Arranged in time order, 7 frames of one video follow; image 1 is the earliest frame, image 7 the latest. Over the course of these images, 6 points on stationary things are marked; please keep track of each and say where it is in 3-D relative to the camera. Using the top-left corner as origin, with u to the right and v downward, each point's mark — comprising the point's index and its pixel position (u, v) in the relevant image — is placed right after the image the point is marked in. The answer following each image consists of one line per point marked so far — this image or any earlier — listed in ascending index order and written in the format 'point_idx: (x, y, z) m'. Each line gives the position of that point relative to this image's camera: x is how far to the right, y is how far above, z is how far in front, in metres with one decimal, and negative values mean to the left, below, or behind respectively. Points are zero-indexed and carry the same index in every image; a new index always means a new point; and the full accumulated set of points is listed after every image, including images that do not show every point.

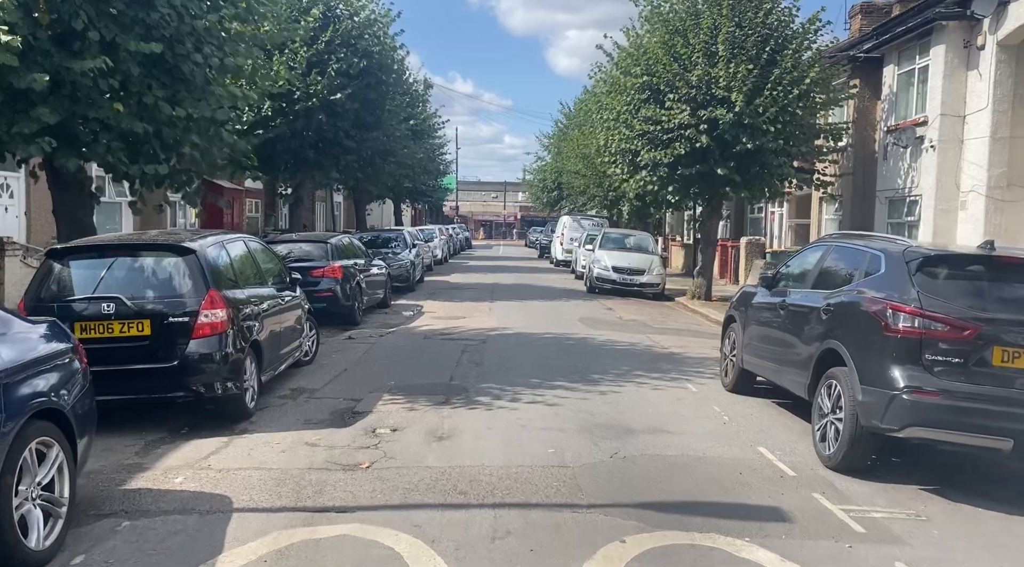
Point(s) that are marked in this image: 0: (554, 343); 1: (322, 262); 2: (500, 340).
0: (+0.6, -0.8, +12.9) m
1: (-3.0, +0.3, +14.5) m
2: (-0.2, -0.8, +13.1) m
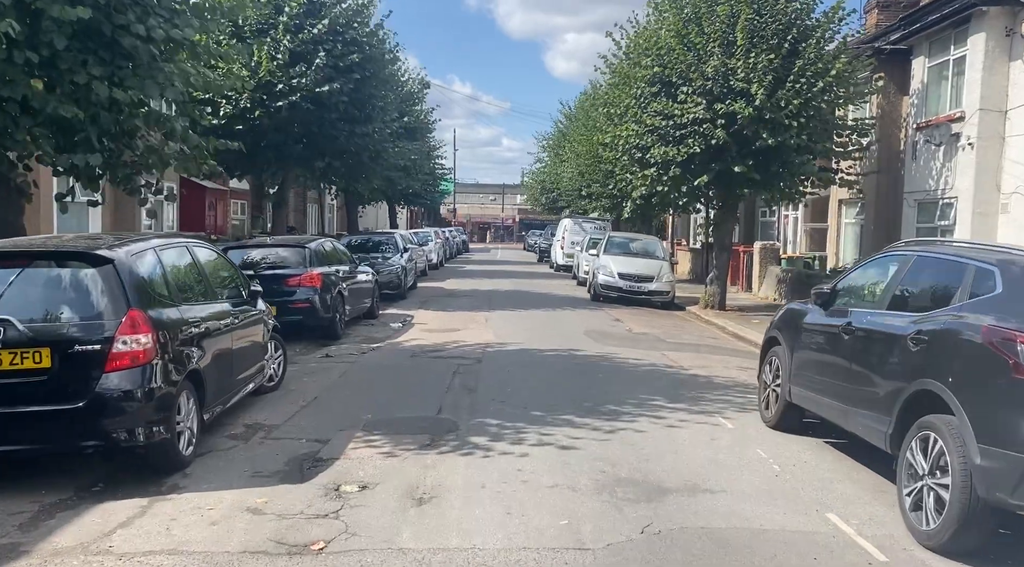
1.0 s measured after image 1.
0: (+0.6, -1.0, +11.4) m
1: (-3.0, +0.2, +13.0) m
2: (-0.2, -1.0, +11.6) m
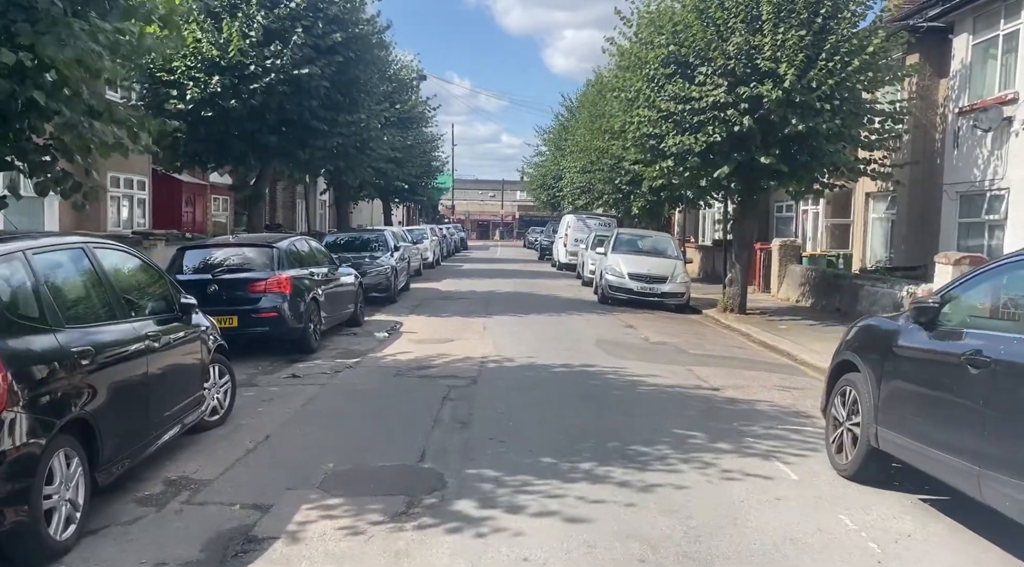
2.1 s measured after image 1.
0: (+0.6, -1.0, +9.6) m
1: (-3.0, +0.1, +11.2) m
2: (-0.2, -1.0, +9.8) m
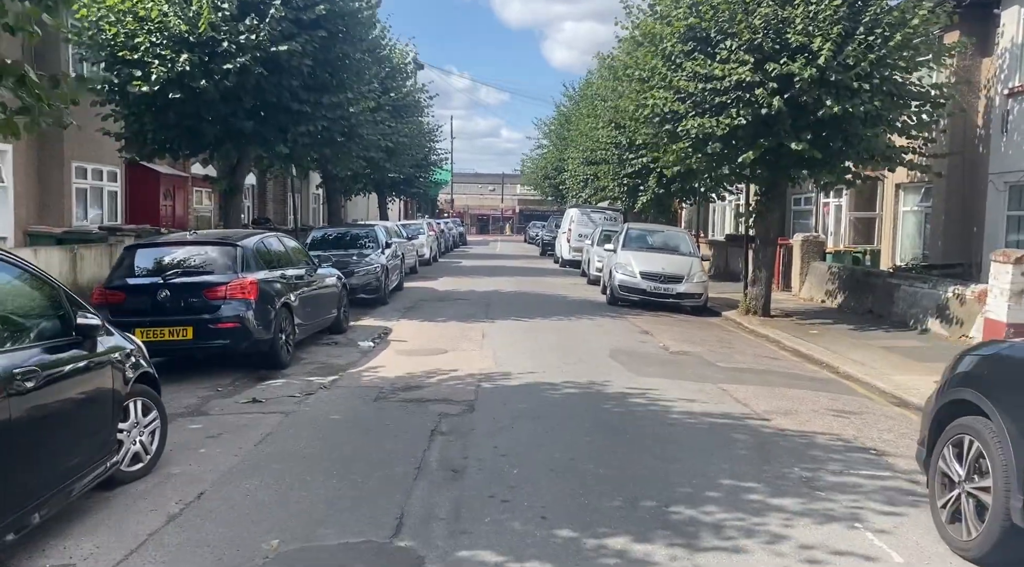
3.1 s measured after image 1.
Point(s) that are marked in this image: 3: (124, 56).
0: (+0.6, -1.1, +8.0) m
1: (-3.0, +0.1, +9.6) m
2: (-0.1, -1.1, +8.2) m
3: (-6.2, +3.6, +14.4) m
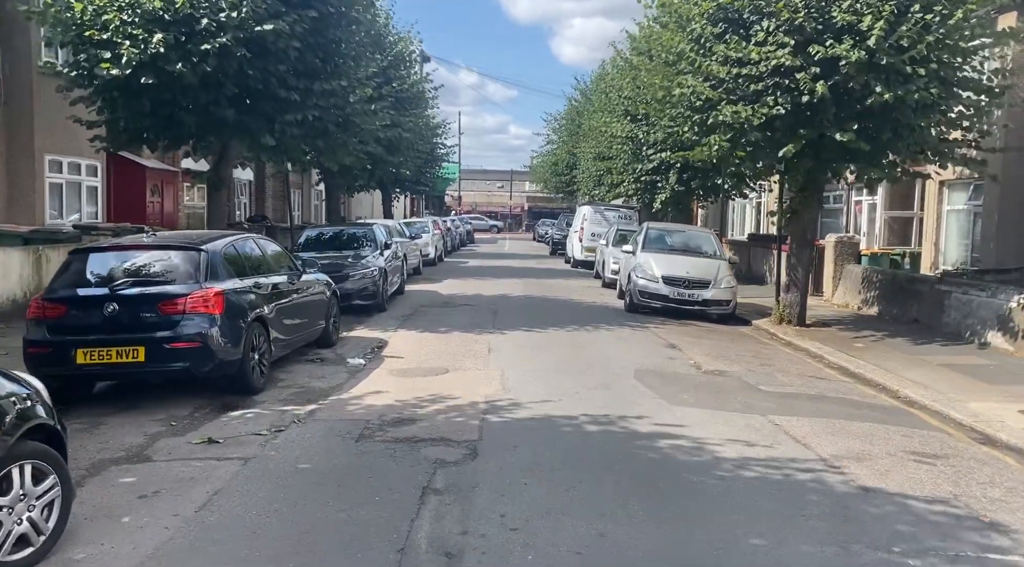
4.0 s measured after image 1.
0: (+0.7, -1.2, +6.6) m
1: (-2.9, 0.0, +8.2) m
2: (0.0, -1.2, +6.8) m
3: (-6.0, +3.6, +13.0) m
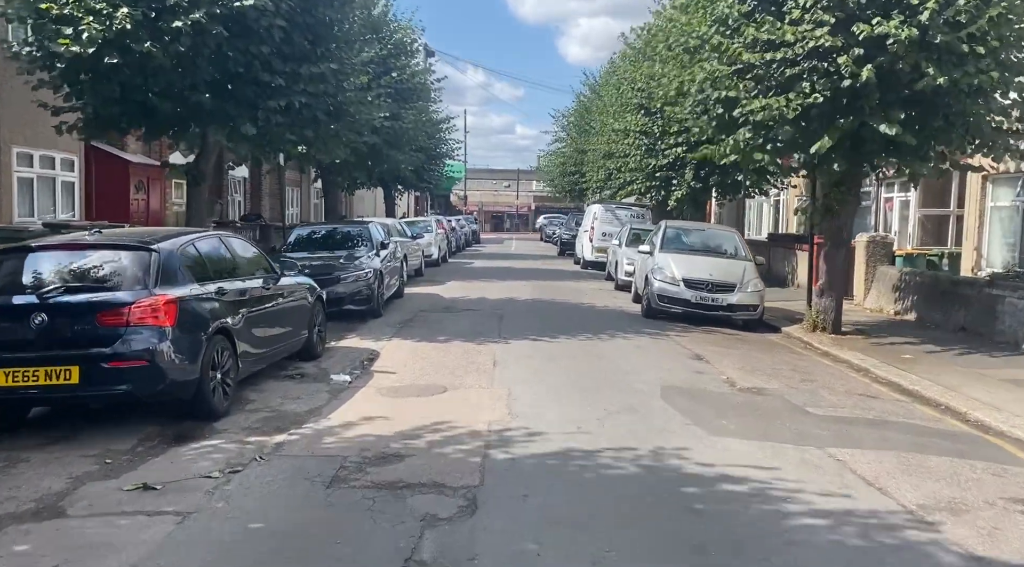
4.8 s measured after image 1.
0: (+0.8, -1.3, +5.2) m
1: (-2.8, -0.1, +6.9) m
2: (0.0, -1.2, +5.5) m
3: (-5.9, +3.5, +11.7) m
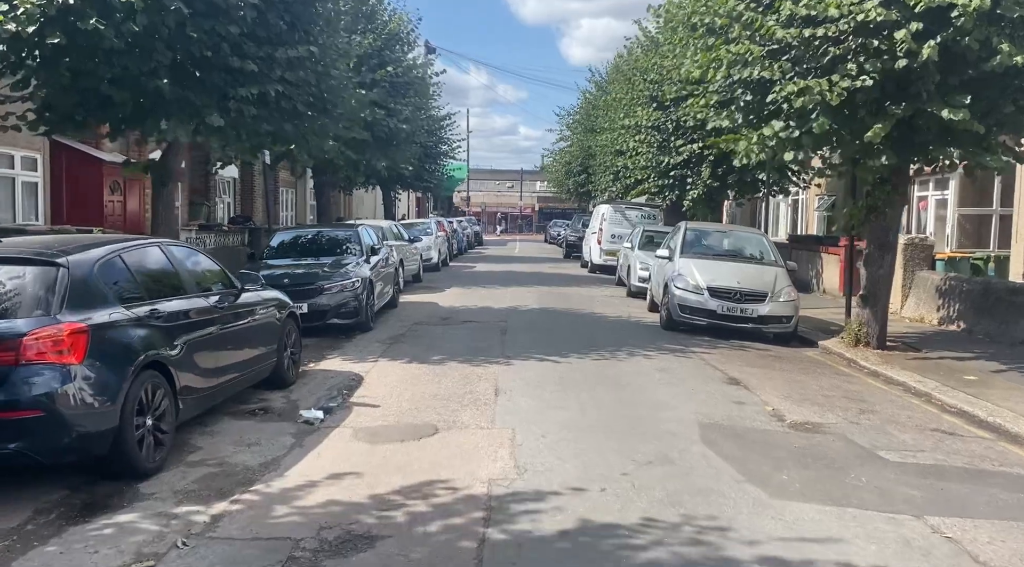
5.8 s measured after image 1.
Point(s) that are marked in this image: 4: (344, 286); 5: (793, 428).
0: (+0.8, -1.4, +3.7) m
1: (-2.8, -0.2, +5.3) m
2: (0.0, -1.4, +3.9) m
3: (-5.9, +3.3, +10.2) m
4: (-2.3, -0.1, +12.1) m
5: (+2.3, -1.2, +7.5) m
